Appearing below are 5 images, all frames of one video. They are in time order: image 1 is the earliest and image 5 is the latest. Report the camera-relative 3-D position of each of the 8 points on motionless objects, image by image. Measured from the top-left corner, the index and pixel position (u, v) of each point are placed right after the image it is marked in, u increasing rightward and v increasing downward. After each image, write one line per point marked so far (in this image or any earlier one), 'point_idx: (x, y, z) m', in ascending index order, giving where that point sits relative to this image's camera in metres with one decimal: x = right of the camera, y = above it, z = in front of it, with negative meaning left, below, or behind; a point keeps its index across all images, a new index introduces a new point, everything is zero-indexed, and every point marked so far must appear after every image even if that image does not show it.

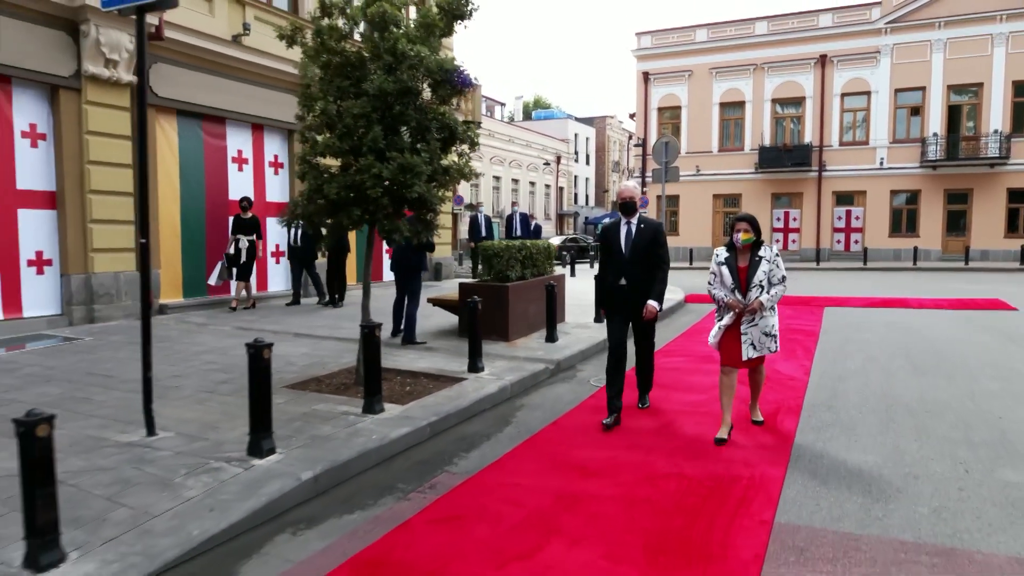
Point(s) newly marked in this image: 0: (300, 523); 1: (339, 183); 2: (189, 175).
0: (-1.2, -1.3, +3.9) m
1: (-1.4, +0.9, +6.1) m
2: (-5.3, +1.9, +11.5) m
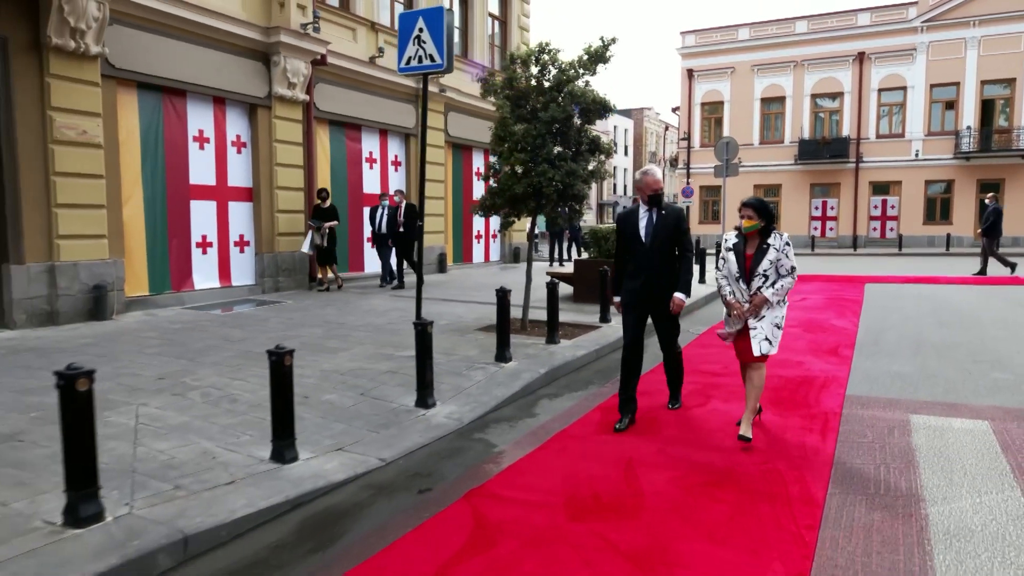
0: (+0.3, -1.0, +6.3) m
1: (+0.1, +1.3, +8.5) m
2: (-3.5, +2.3, +14.1) m
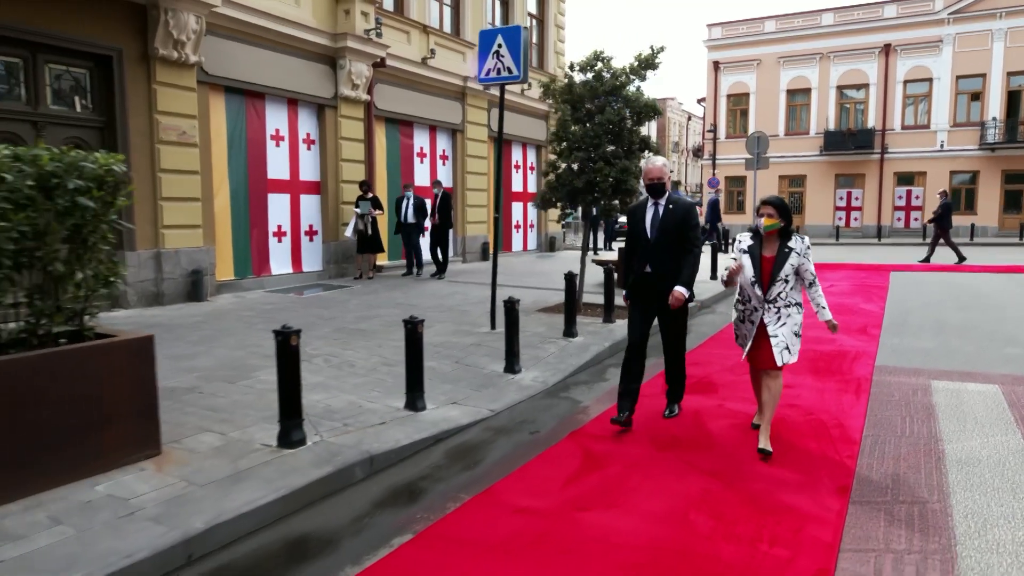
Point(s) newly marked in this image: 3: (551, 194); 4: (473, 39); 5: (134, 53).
0: (+1.1, -0.8, +7.3) m
1: (+0.9, +1.5, +9.4) m
2: (-2.6, +2.6, +15.1) m
3: (+0.5, +1.3, +9.9) m
4: (-0.9, +6.2, +17.3) m
5: (-5.3, +3.3, +9.8) m
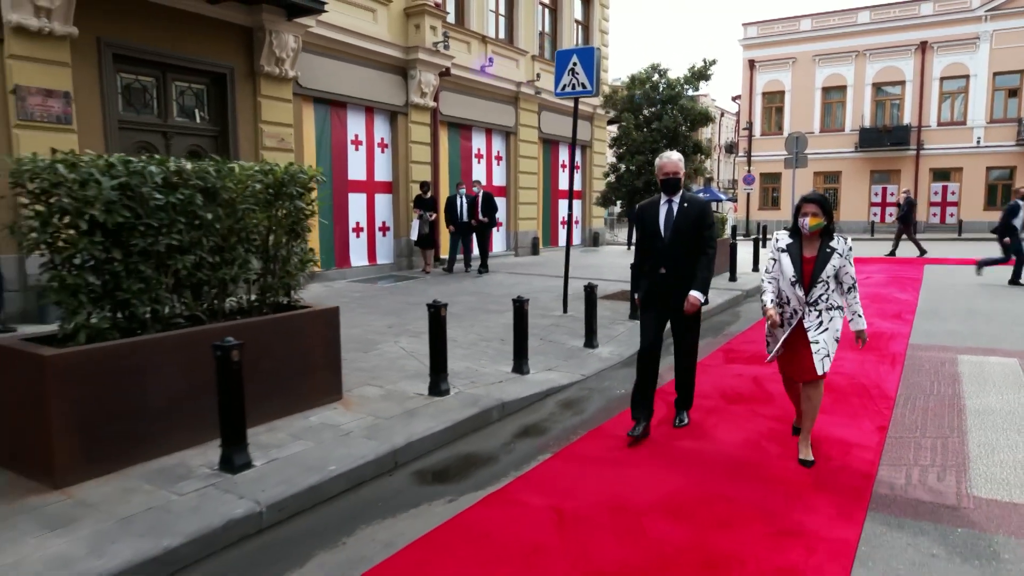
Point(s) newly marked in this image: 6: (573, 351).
0: (+2.0, -0.7, +8.4) m
1: (+1.9, +1.6, +10.5) m
2: (-1.3, +2.8, +16.3) m
3: (+1.6, +1.5, +11.0) m
4: (+0.4, +6.4, +18.4) m
5: (-4.3, +3.5, +11.1) m
6: (+0.7, -0.7, +7.7) m
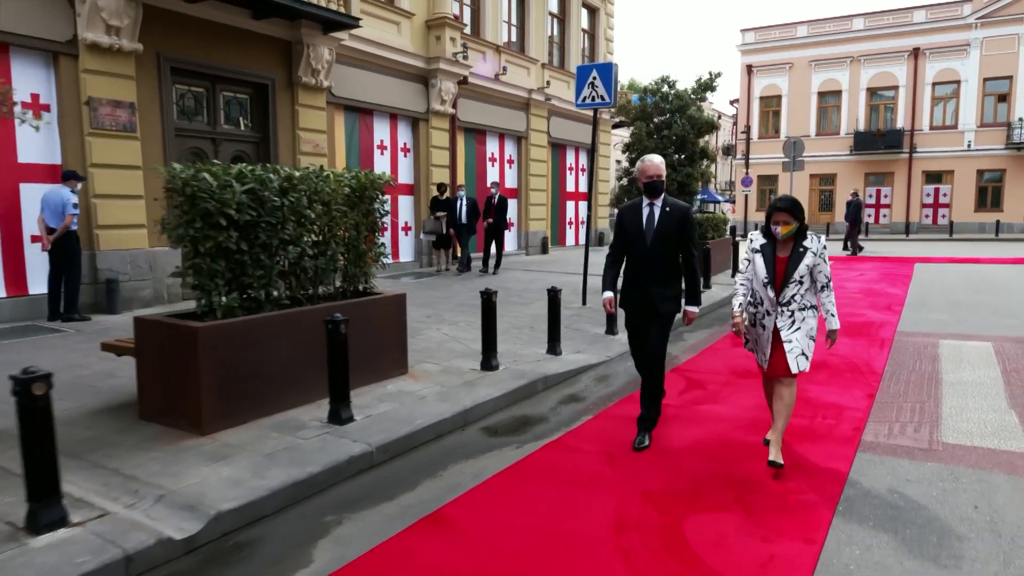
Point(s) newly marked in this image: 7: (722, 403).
0: (+2.3, -0.6, +9.3) m
1: (+2.3, +1.7, +11.4) m
2: (-1.0, +2.9, +17.2) m
3: (+1.9, +1.6, +11.9) m
4: (+0.7, +6.4, +19.3) m
5: (-3.9, +3.6, +12.0) m
6: (+1.0, -0.6, +8.6) m
7: (+1.7, -1.0, +5.8) m
